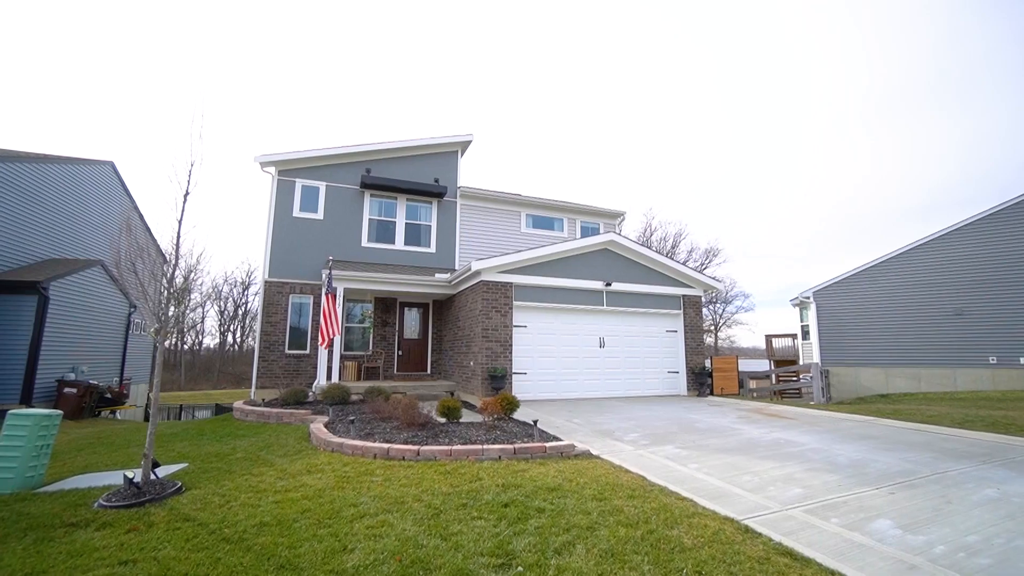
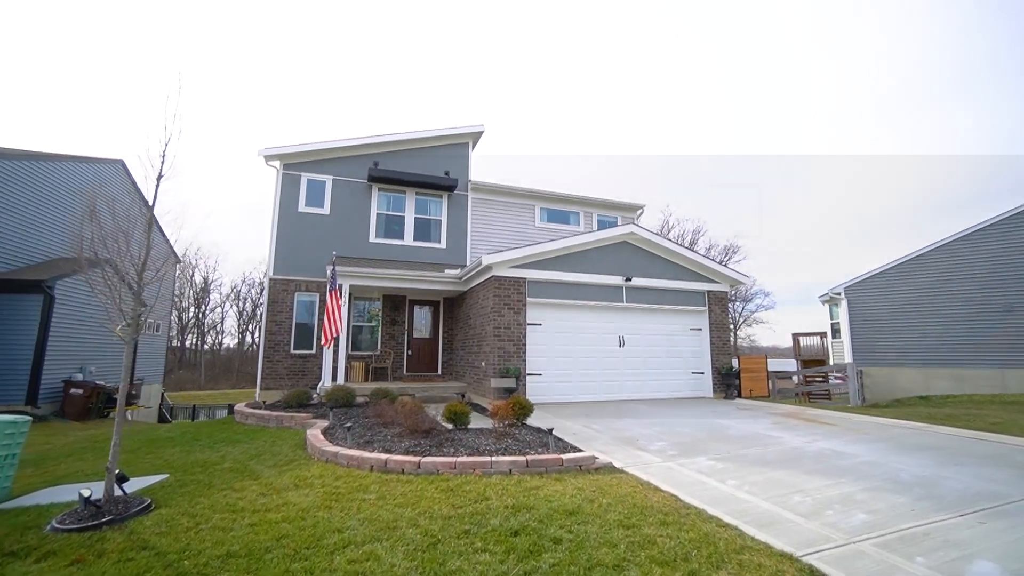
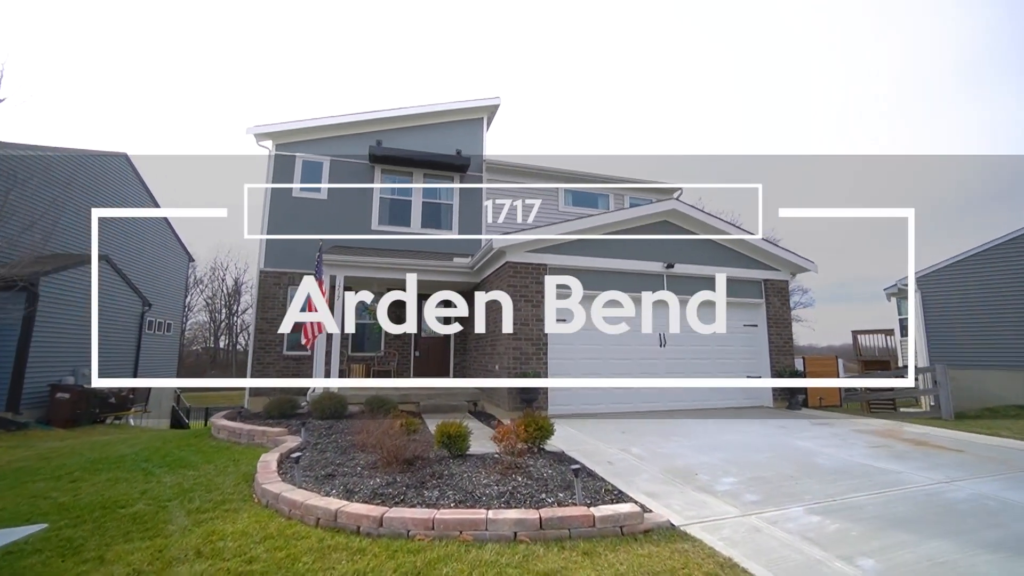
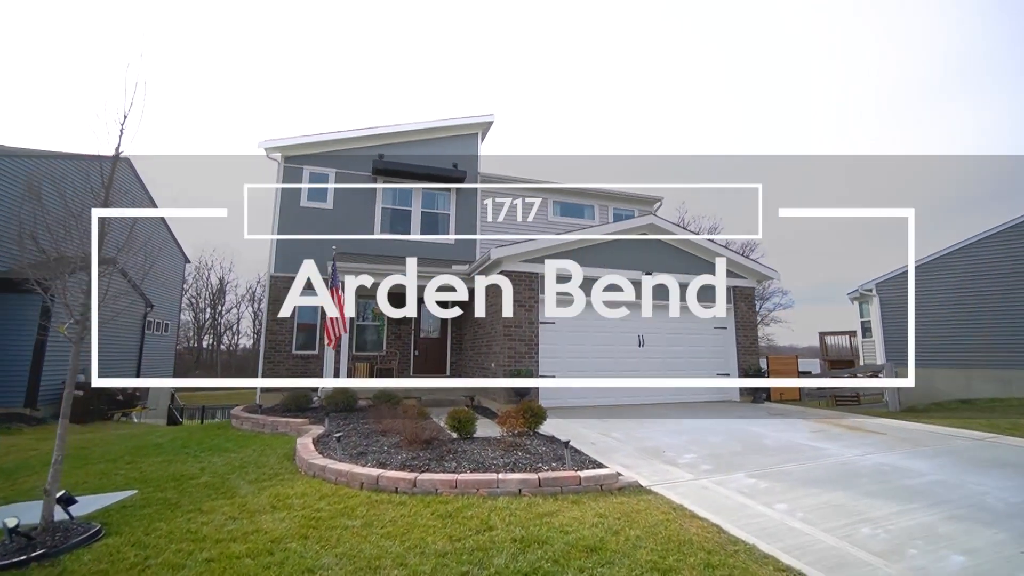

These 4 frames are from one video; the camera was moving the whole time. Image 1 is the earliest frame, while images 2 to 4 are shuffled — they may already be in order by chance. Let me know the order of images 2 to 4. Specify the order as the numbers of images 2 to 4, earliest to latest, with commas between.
2, 4, 3
